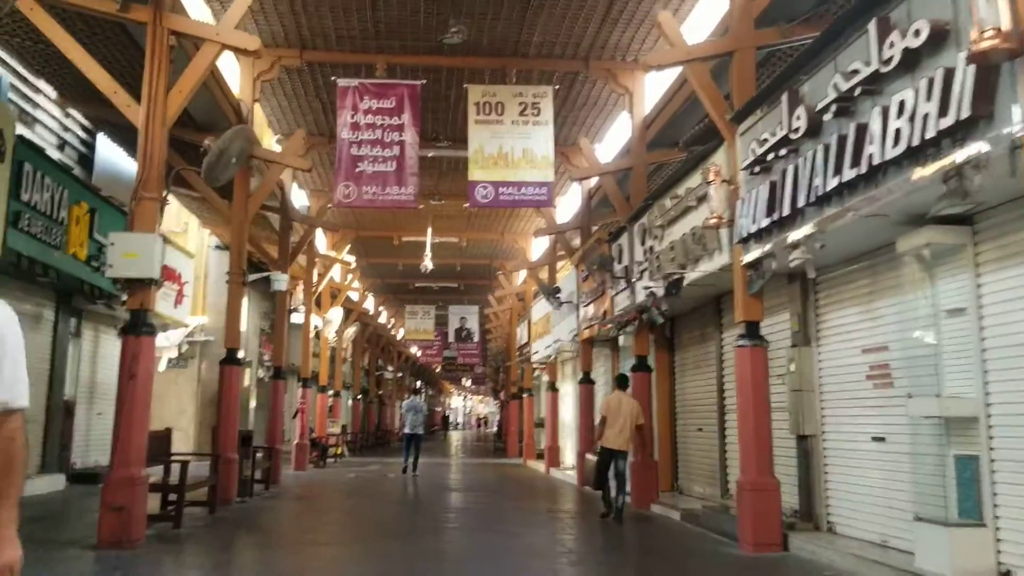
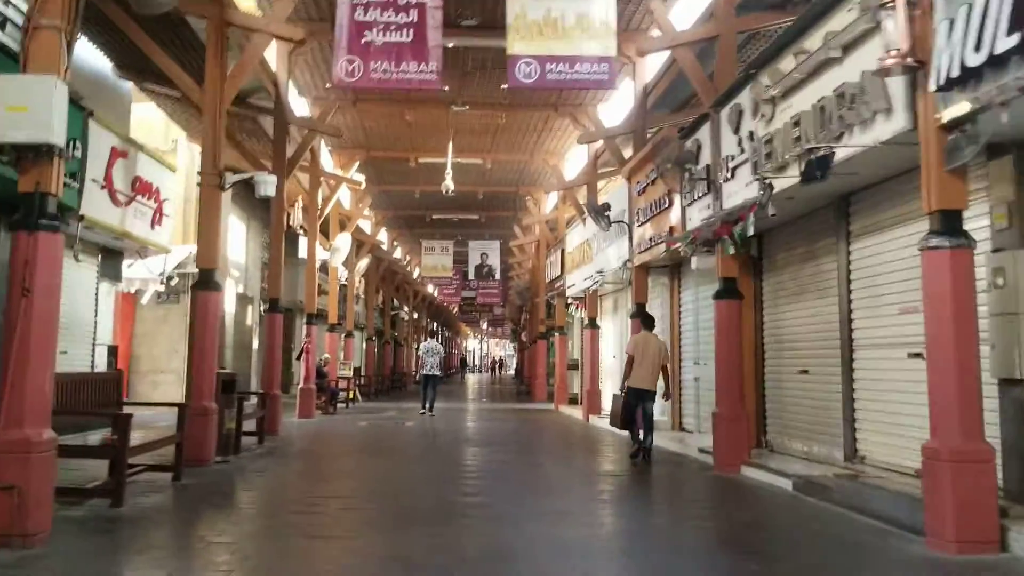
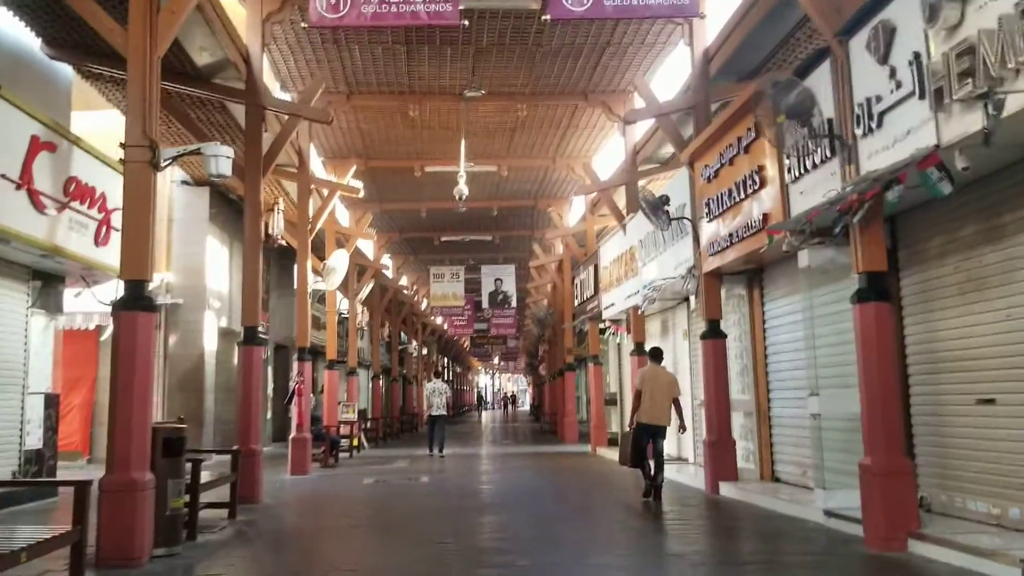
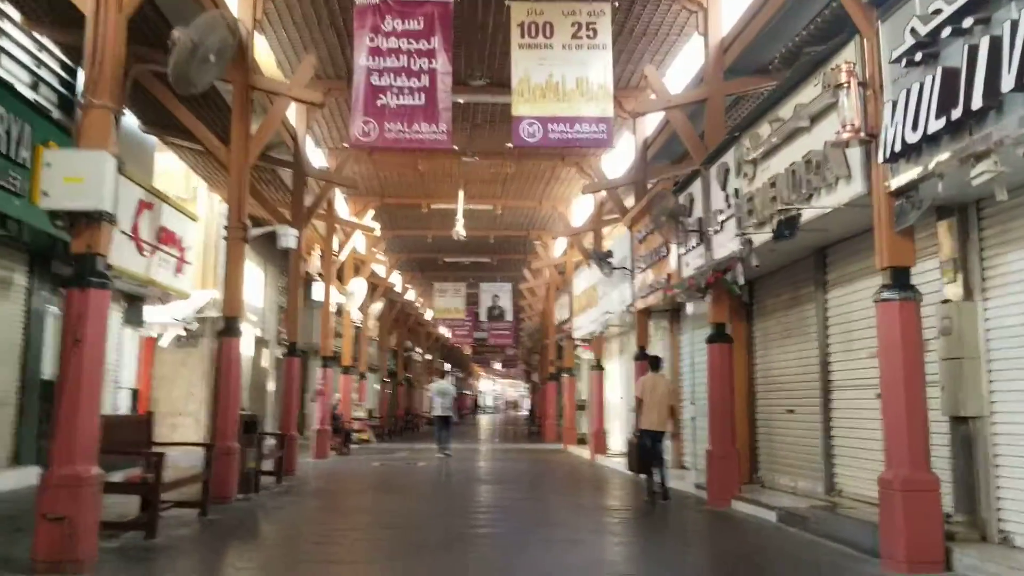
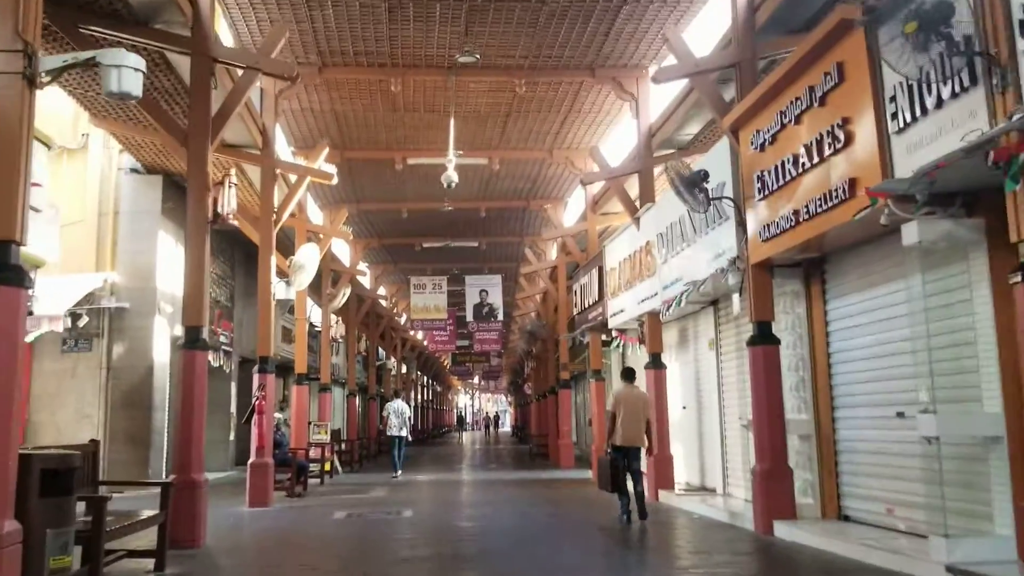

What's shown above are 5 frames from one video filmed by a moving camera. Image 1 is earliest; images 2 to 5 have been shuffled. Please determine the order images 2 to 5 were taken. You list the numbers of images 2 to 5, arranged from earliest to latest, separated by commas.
4, 2, 3, 5
